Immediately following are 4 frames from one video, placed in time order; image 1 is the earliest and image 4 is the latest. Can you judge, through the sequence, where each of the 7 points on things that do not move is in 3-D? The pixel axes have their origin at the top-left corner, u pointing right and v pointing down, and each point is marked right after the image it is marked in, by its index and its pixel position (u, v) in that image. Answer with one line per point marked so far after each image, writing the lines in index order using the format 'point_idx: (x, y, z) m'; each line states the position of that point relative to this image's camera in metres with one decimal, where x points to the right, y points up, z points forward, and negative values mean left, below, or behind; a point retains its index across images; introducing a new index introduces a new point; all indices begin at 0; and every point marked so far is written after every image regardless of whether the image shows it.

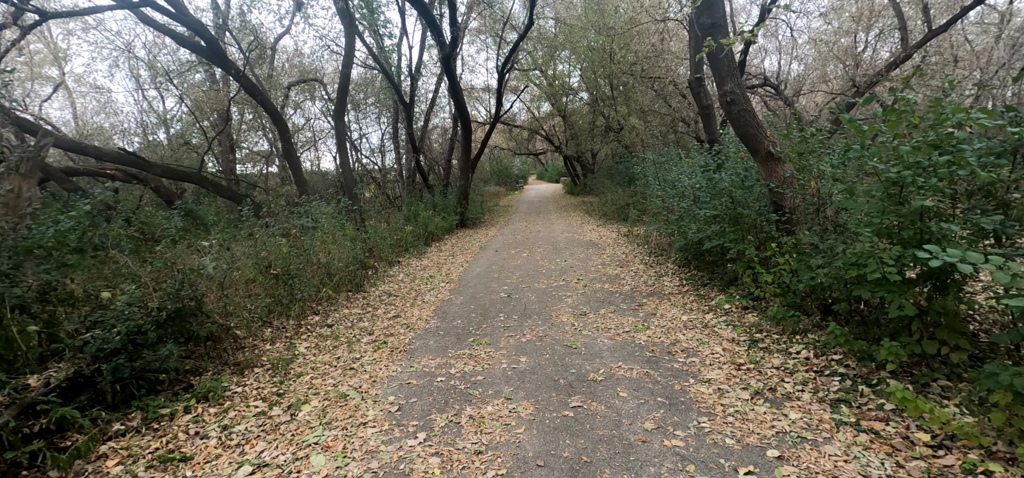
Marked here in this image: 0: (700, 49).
0: (+4.4, +4.4, +10.0) m
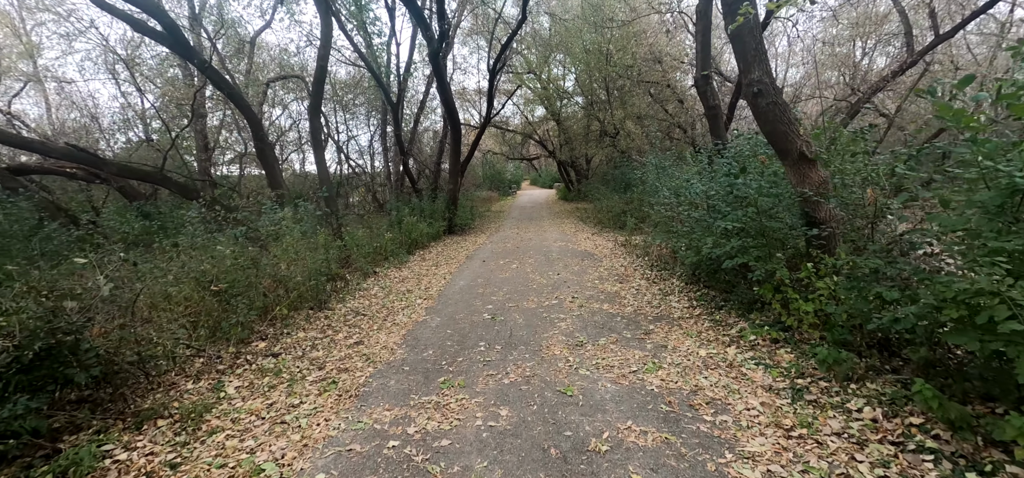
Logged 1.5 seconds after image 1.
0: (+4.2, +4.1, +9.2) m
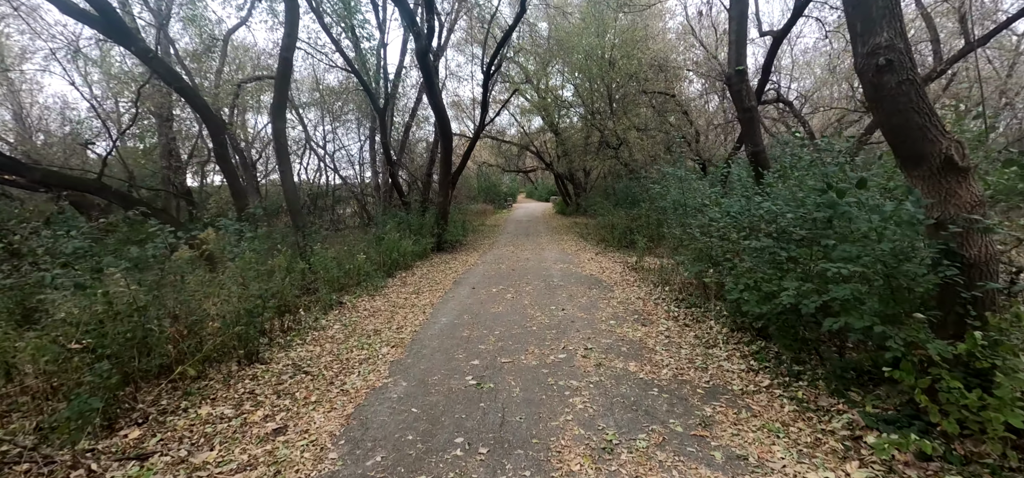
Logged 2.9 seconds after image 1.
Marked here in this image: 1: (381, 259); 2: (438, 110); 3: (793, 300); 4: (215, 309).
0: (+4.1, +3.6, +7.7) m
1: (-3.5, -0.5, +11.6) m
2: (-3.0, +5.2, +17.2) m
3: (+2.3, -0.5, +3.6) m
4: (-3.5, -0.8, +5.0) m
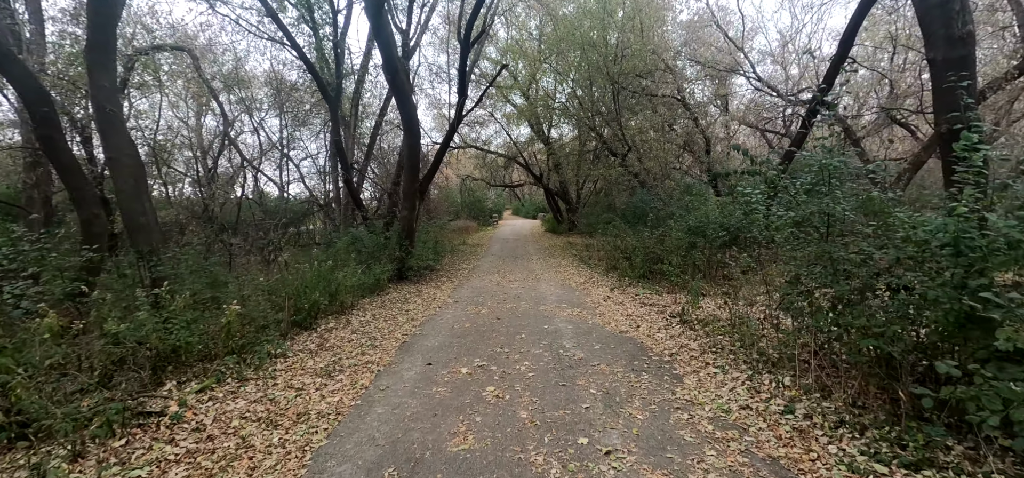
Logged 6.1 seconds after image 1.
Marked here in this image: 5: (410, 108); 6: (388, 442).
0: (+4.0, +3.1, +4.0) m
1: (-3.8, -1.1, +7.5) m
2: (-3.4, +4.4, +13.4) m
3: (+2.3, -0.8, -0.3) m
4: (-3.6, -1.1, +0.9) m
5: (-3.2, +4.3, +13.7) m
6: (-1.0, -1.7, +3.7) m
